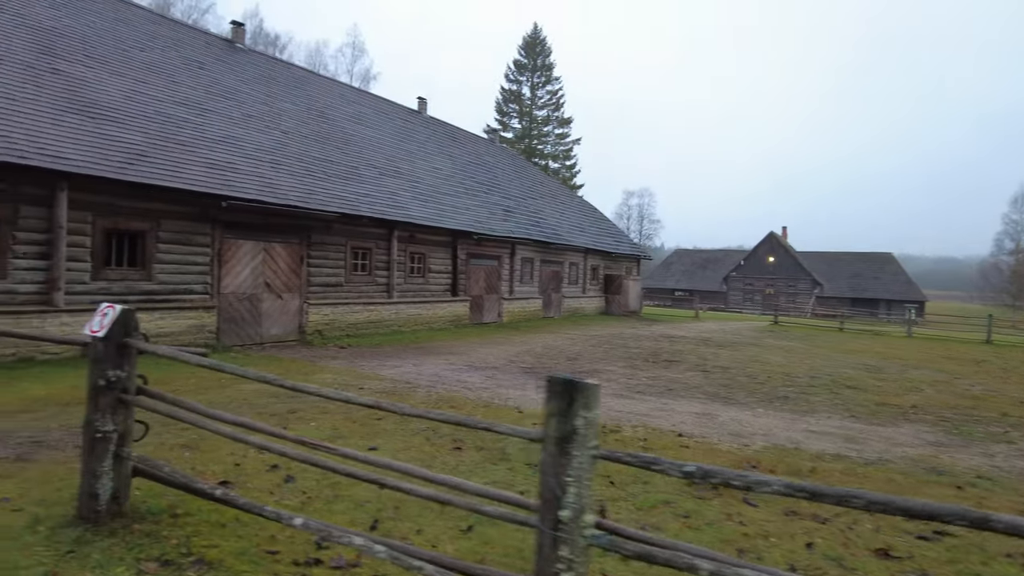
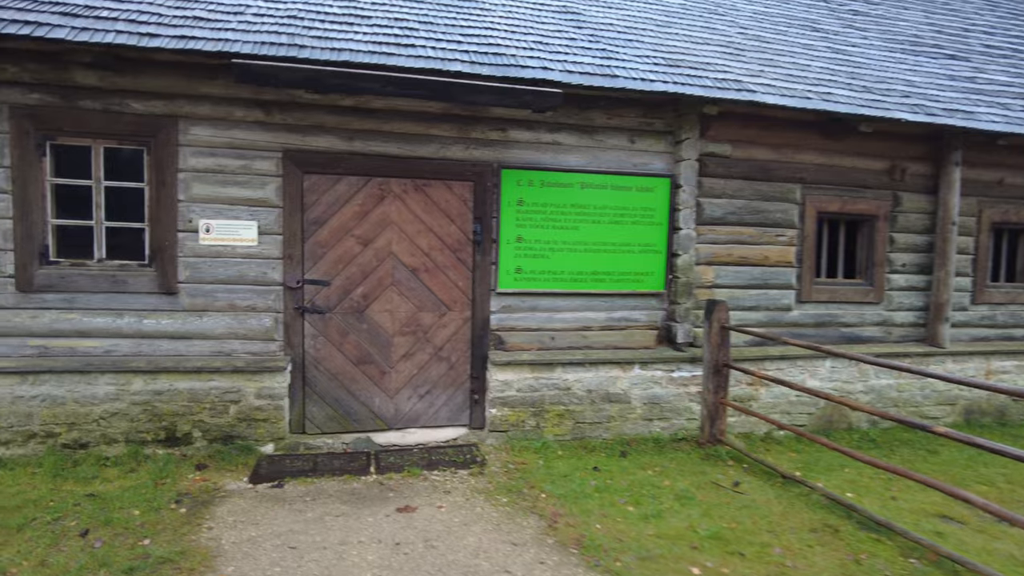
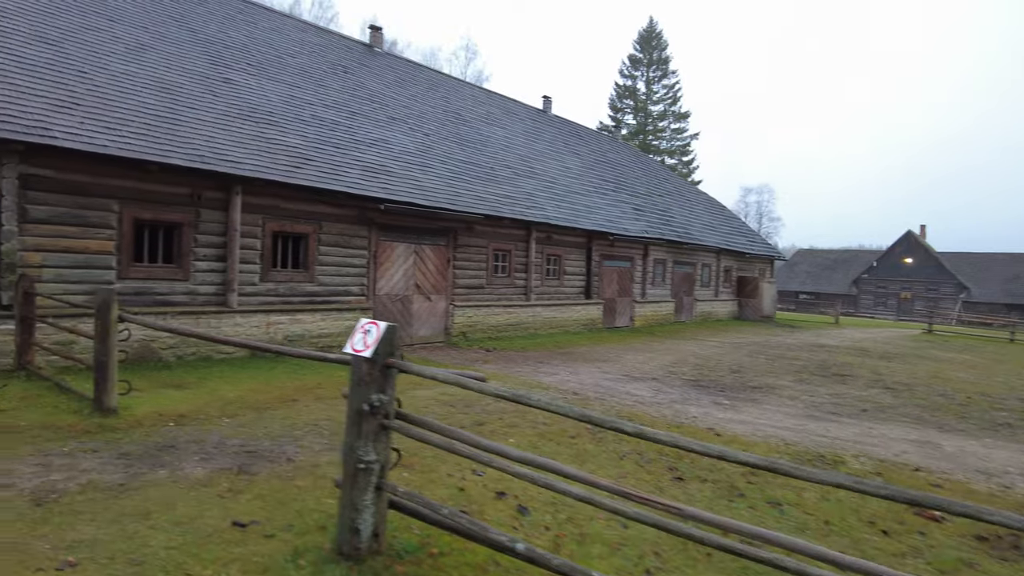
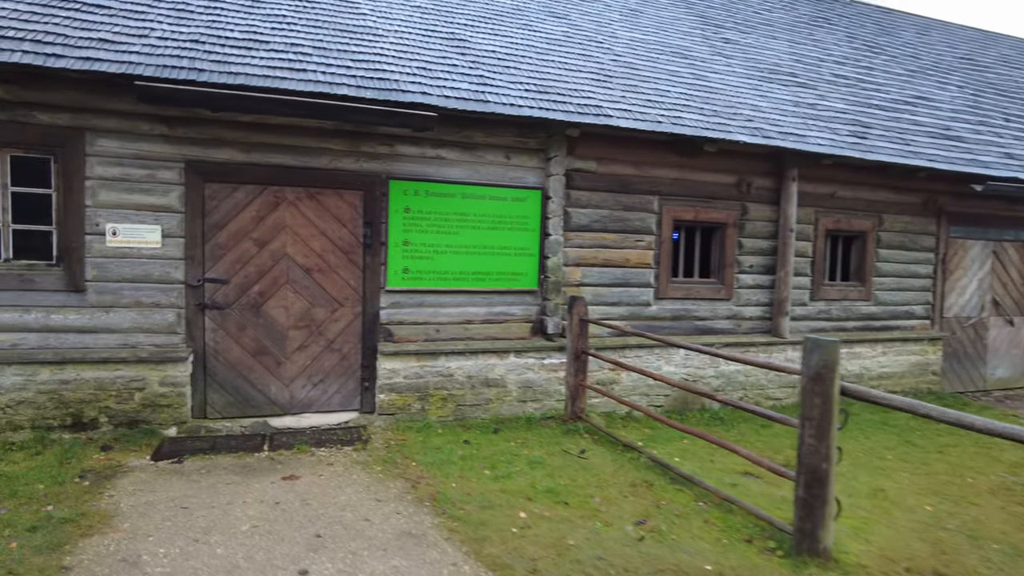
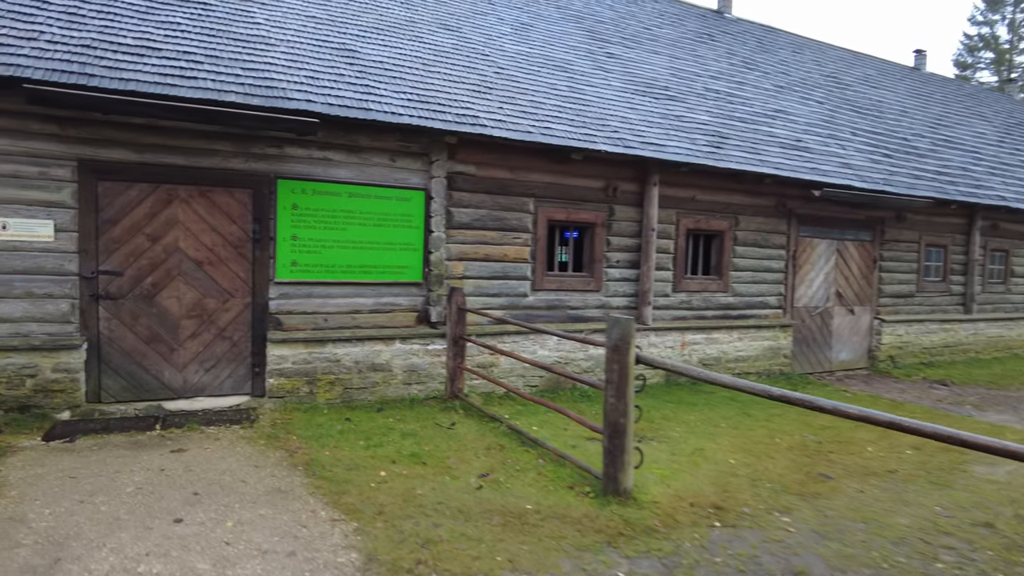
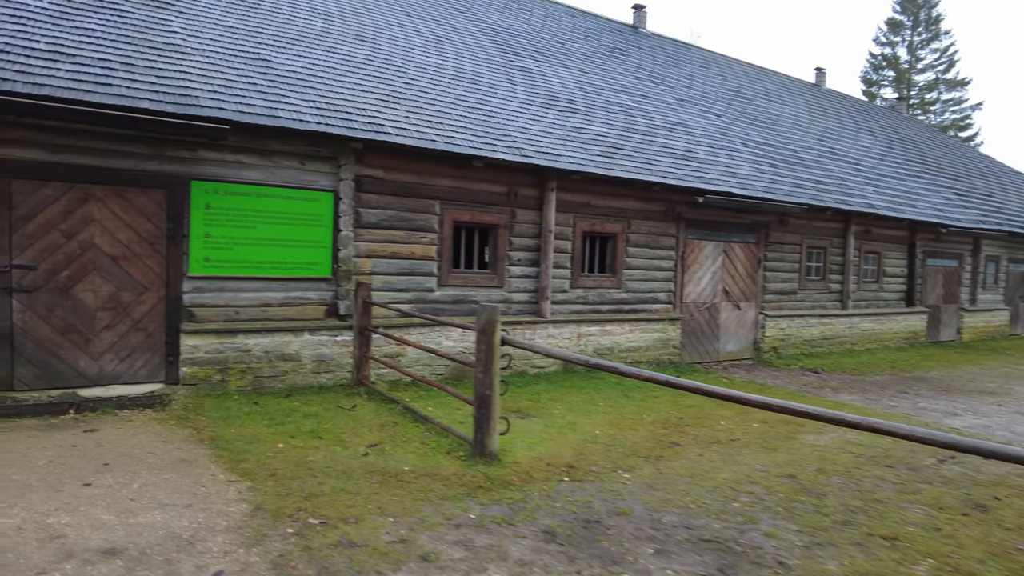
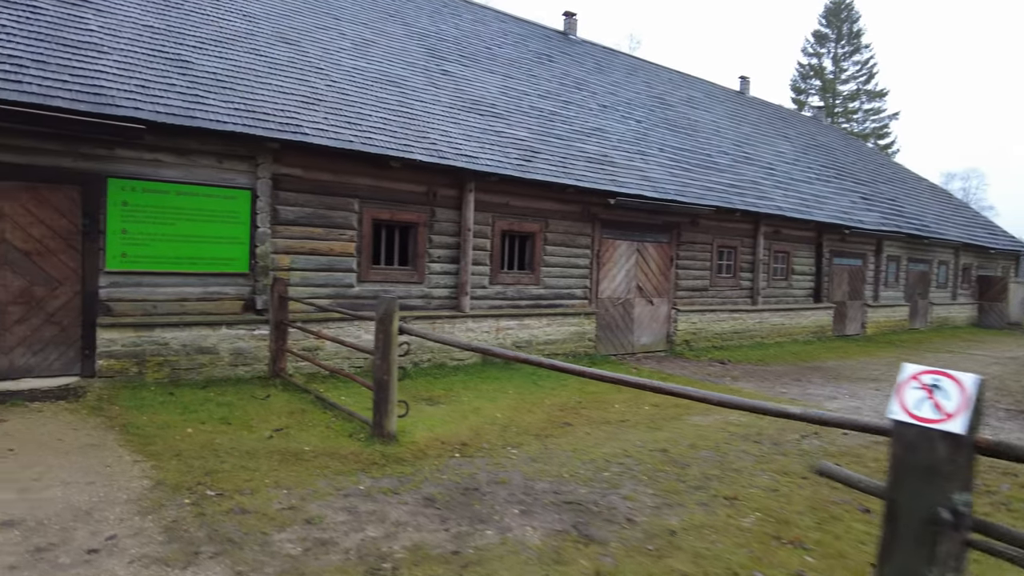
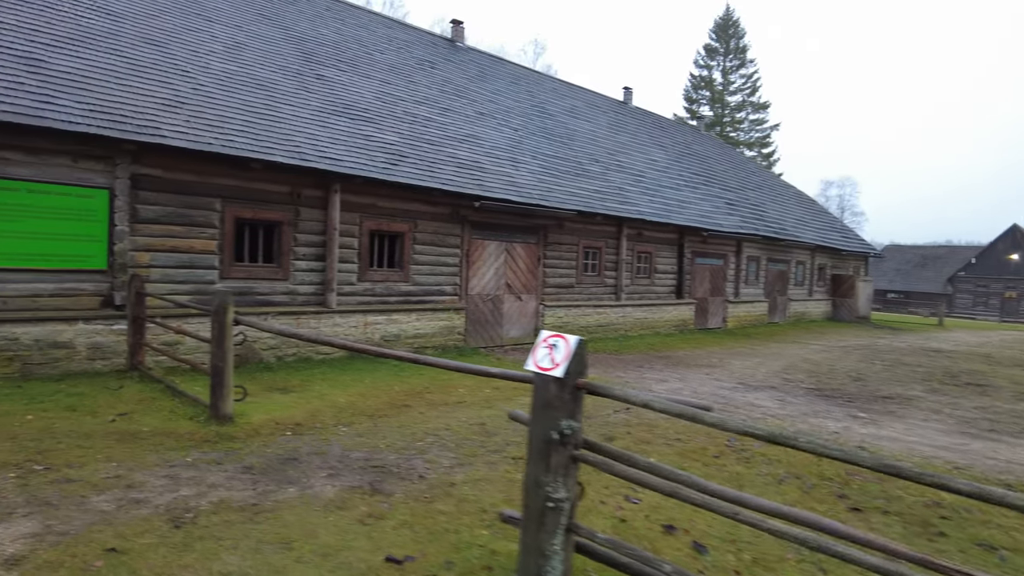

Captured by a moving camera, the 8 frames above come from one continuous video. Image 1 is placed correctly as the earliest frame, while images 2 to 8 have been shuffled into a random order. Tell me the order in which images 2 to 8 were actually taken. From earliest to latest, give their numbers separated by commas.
3, 8, 7, 6, 5, 4, 2
